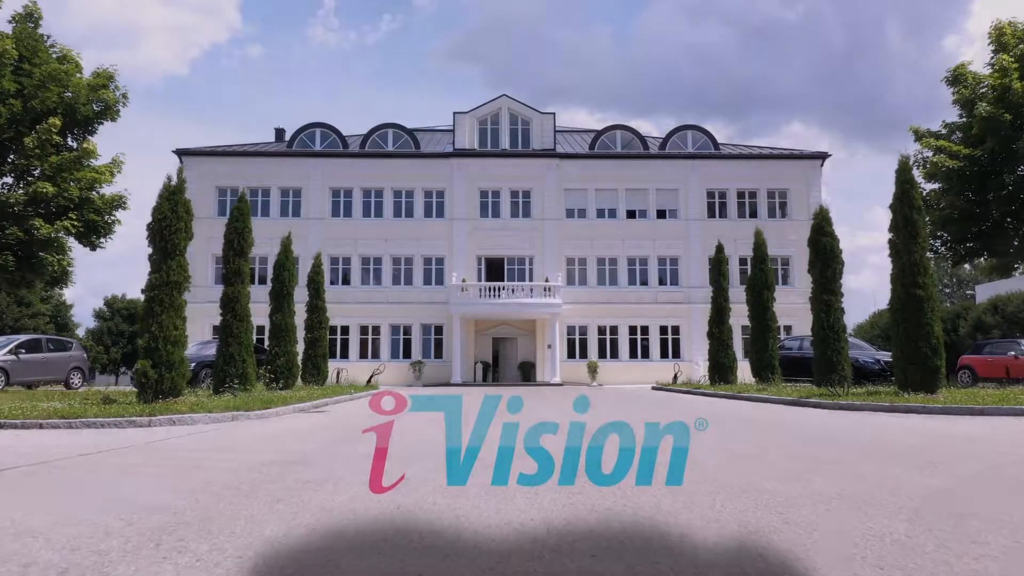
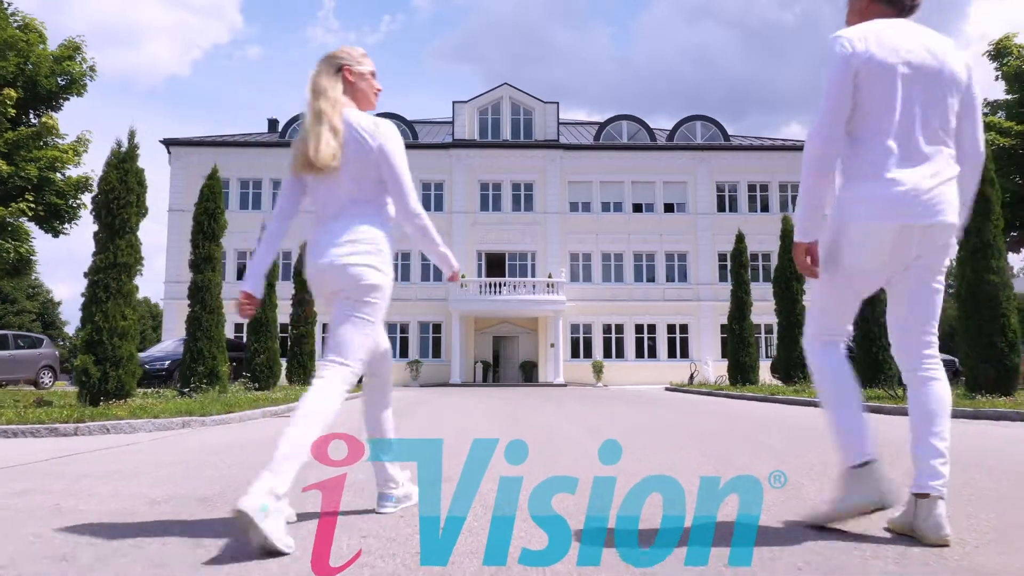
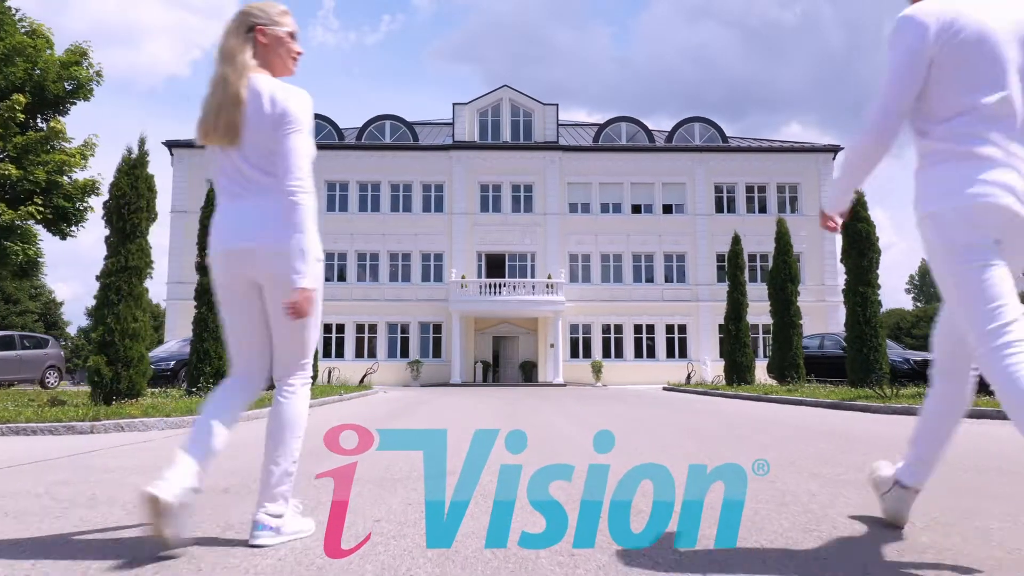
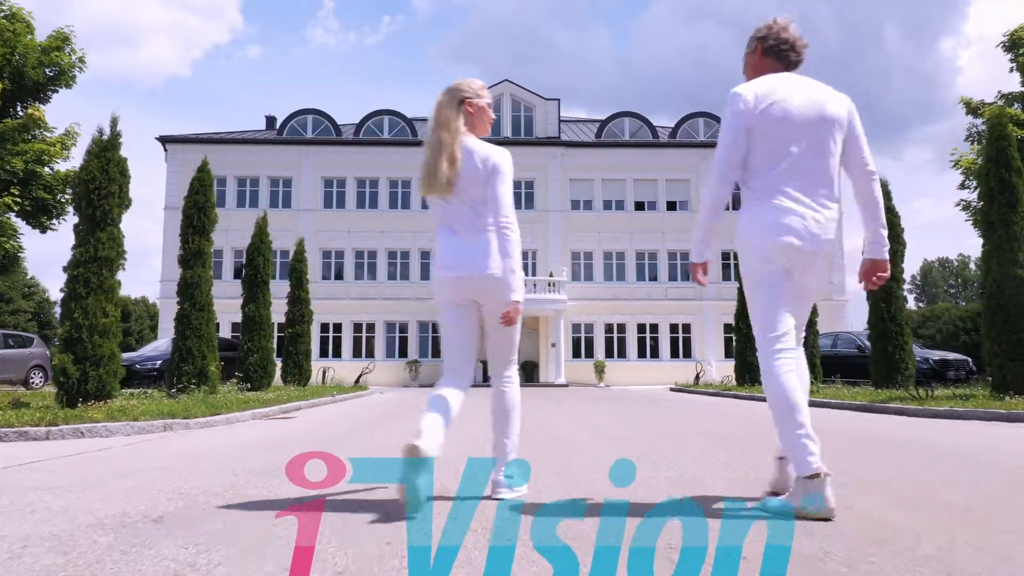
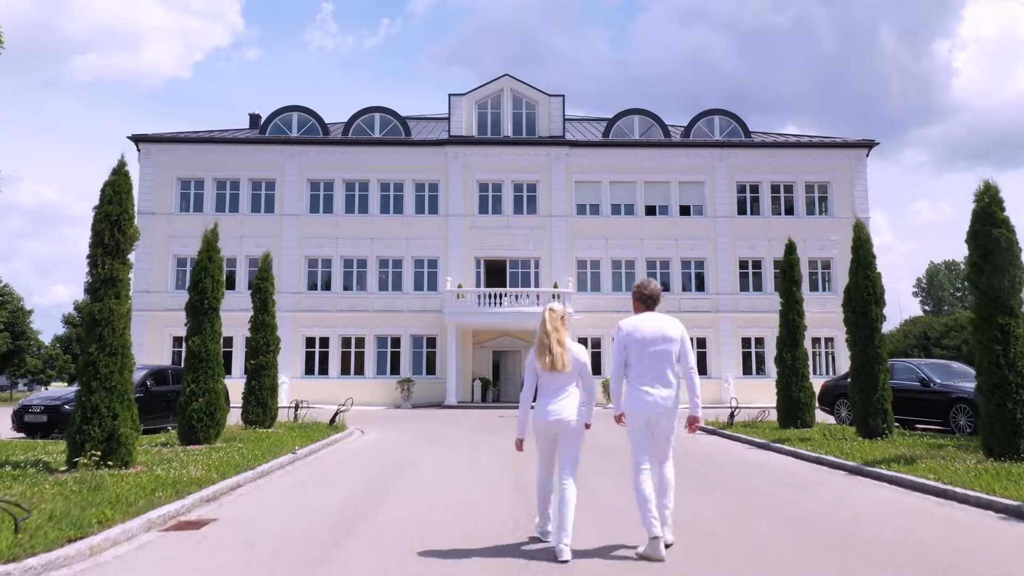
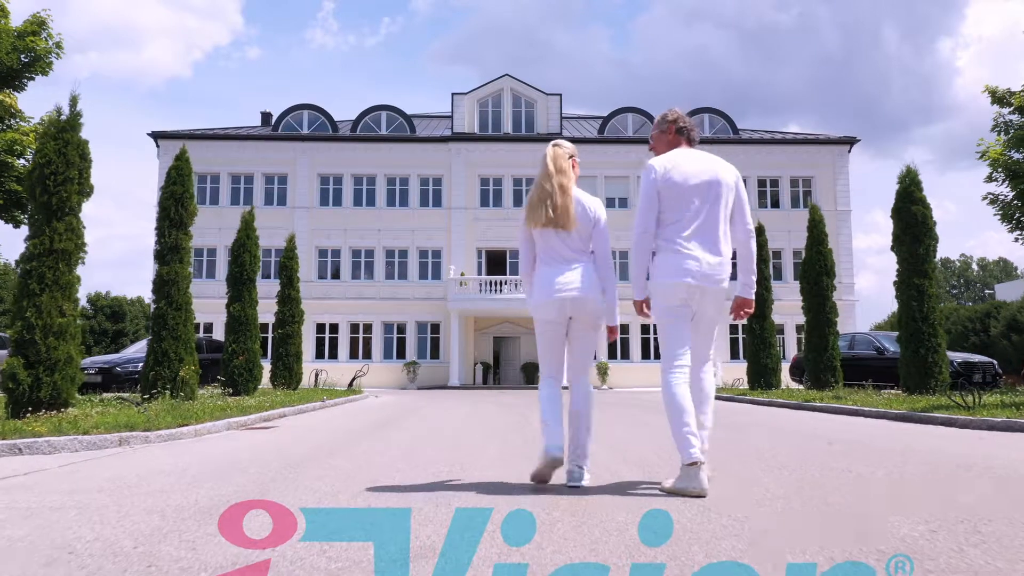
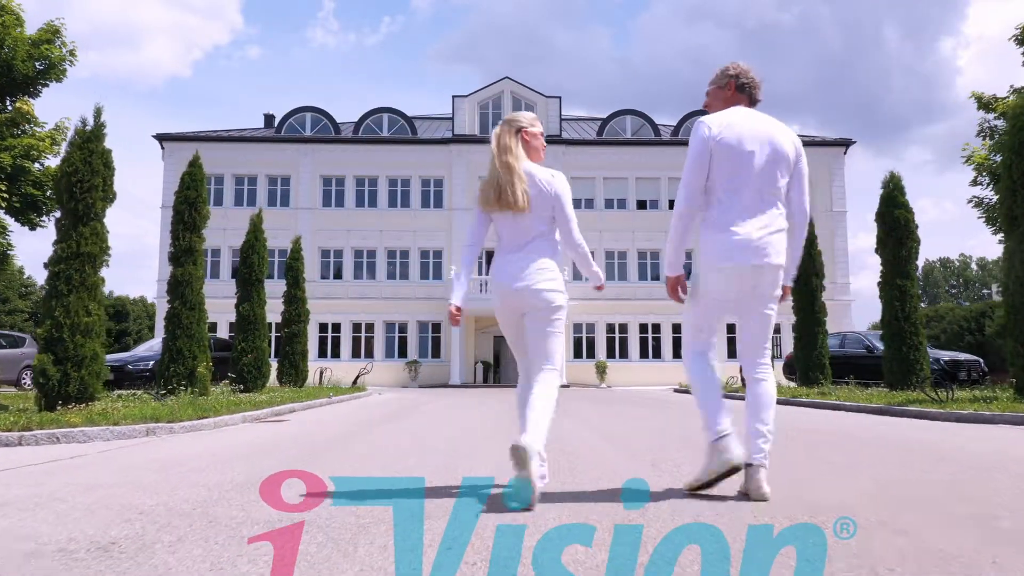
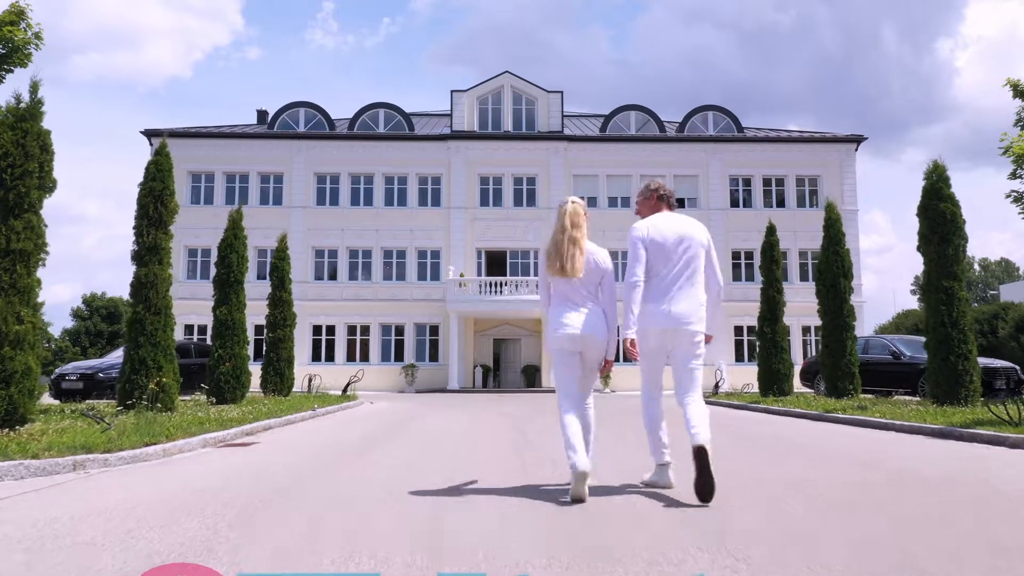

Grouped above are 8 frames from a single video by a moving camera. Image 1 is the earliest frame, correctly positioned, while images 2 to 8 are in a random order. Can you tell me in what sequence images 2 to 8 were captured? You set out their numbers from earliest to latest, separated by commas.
3, 2, 4, 7, 6, 8, 5
